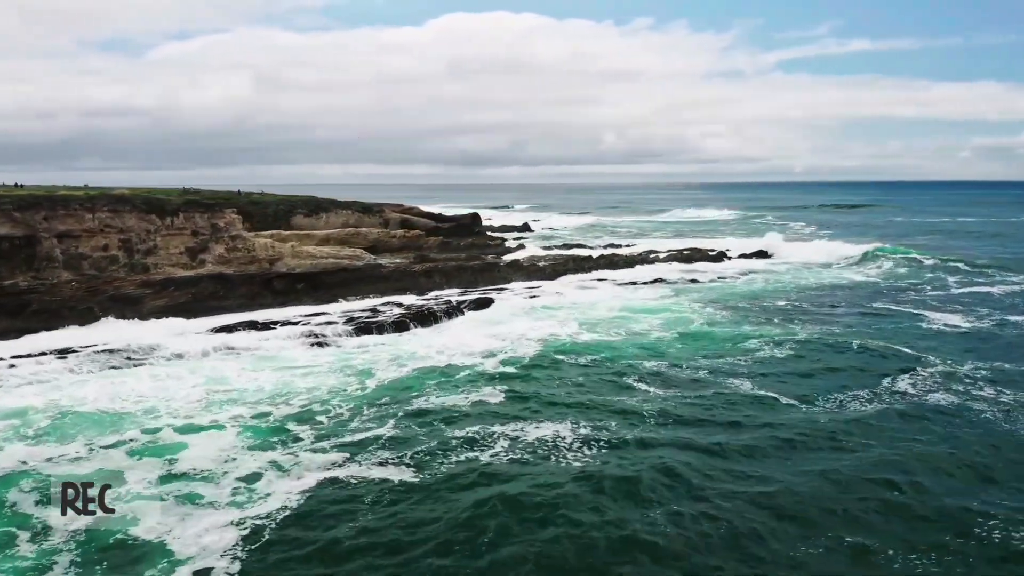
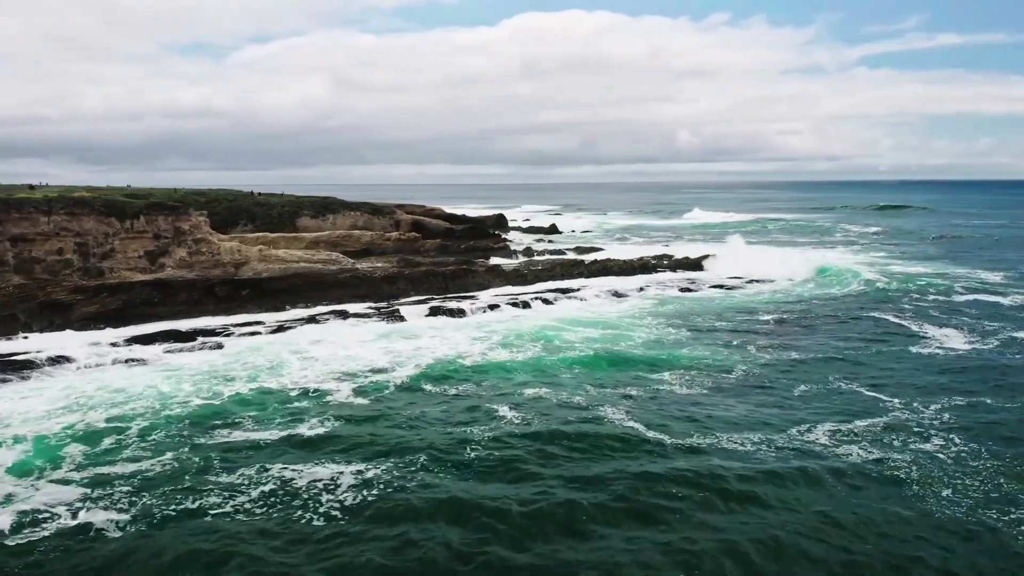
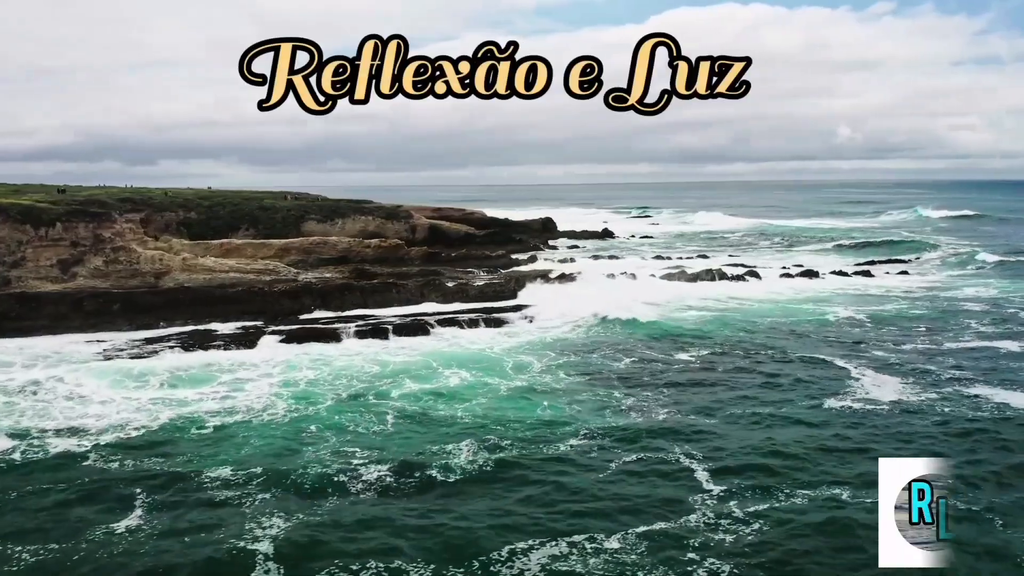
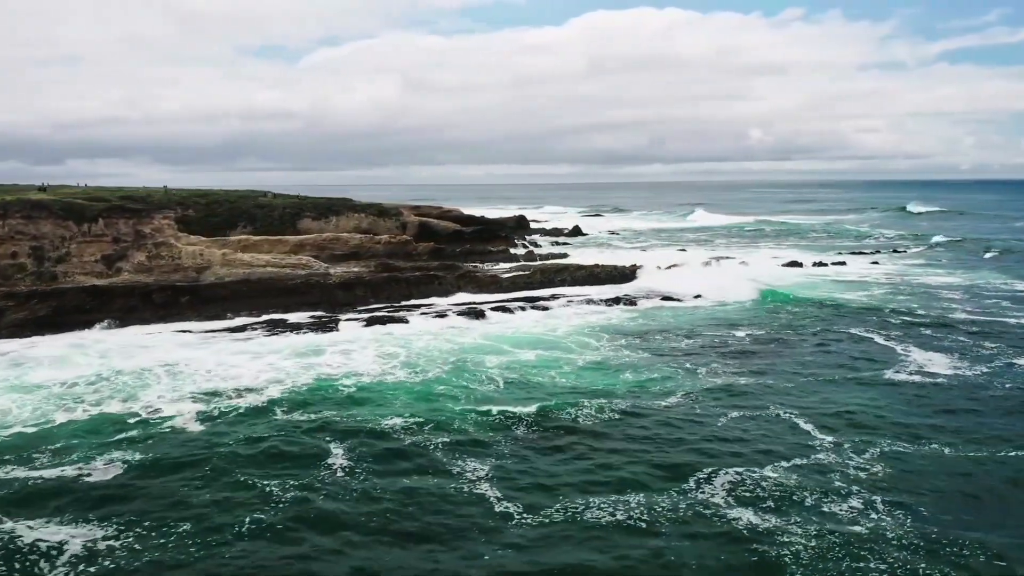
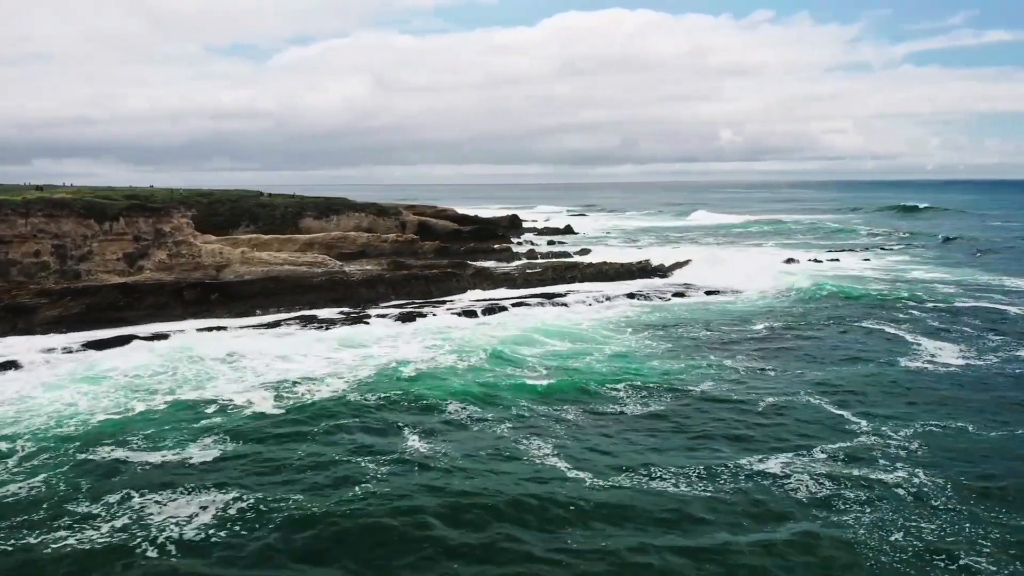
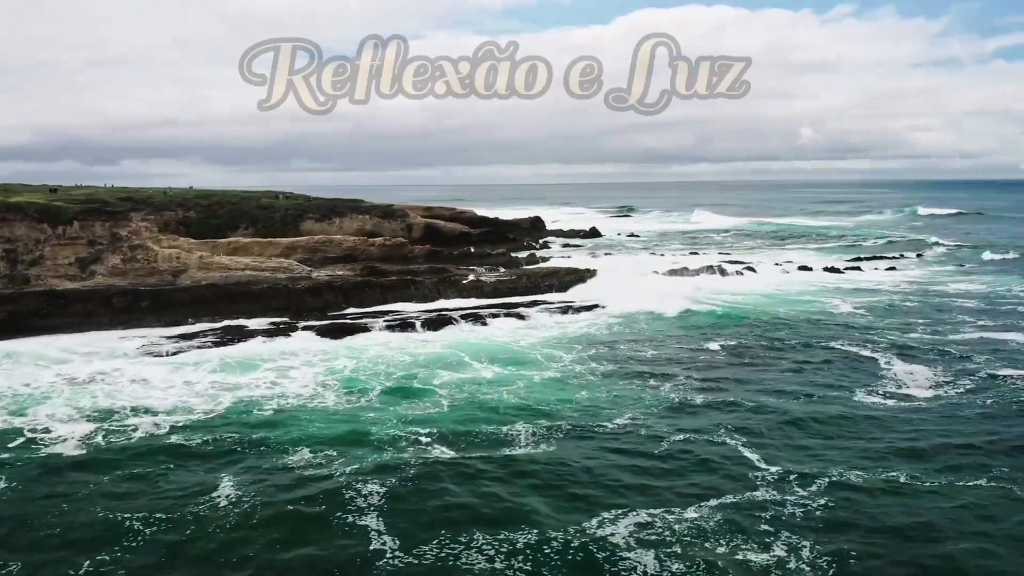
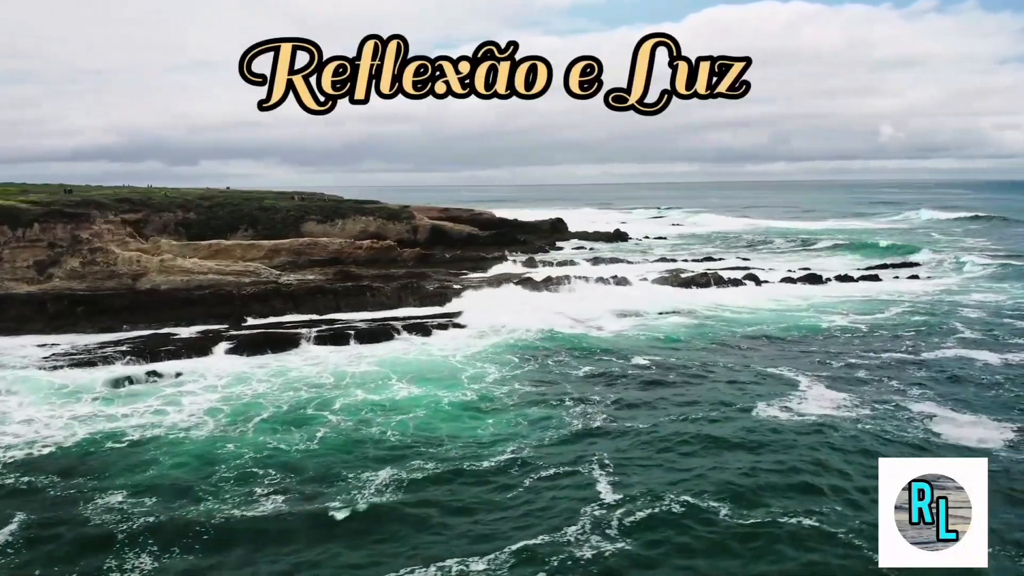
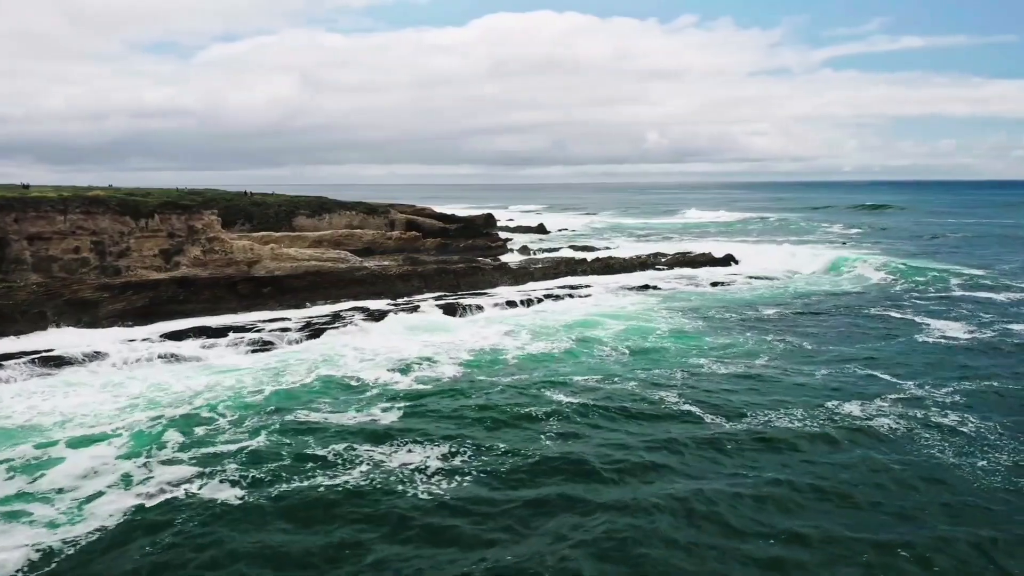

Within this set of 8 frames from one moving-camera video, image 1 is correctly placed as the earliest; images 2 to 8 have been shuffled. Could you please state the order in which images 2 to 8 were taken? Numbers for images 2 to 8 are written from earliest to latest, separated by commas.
8, 2, 5, 4, 6, 3, 7
